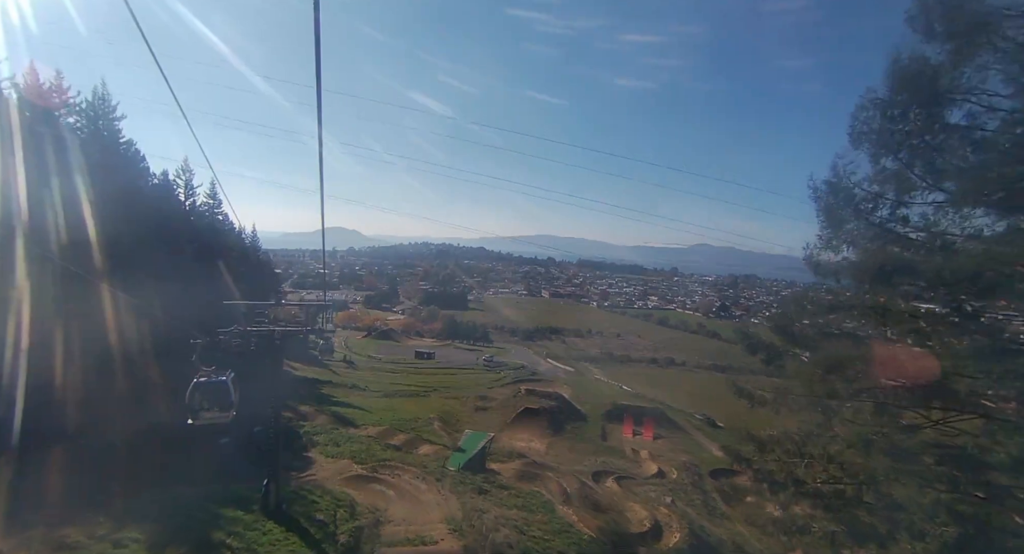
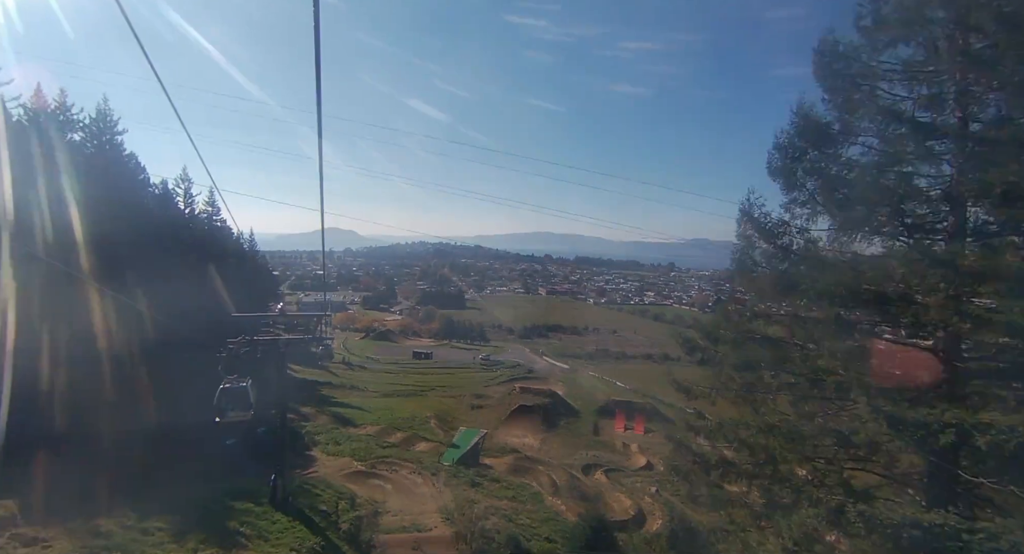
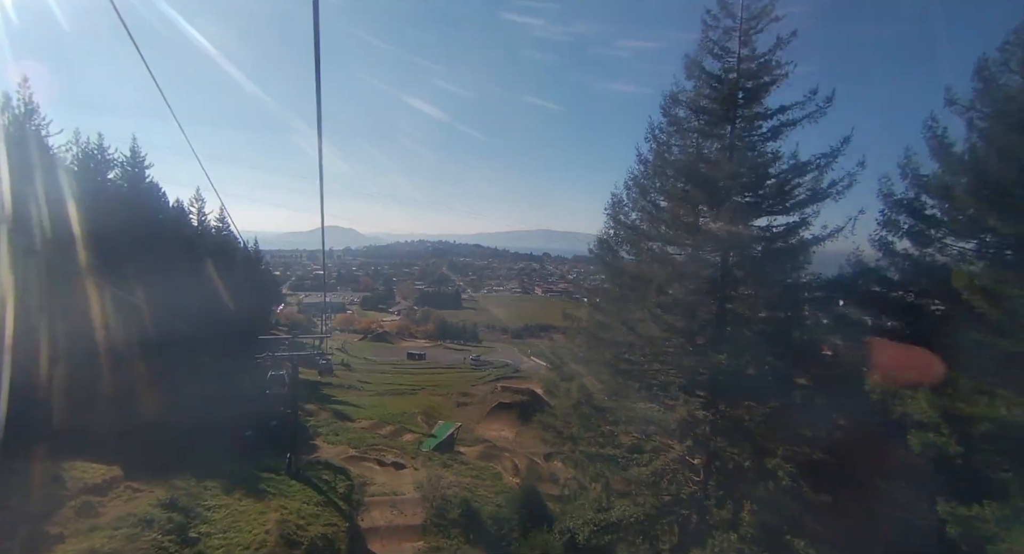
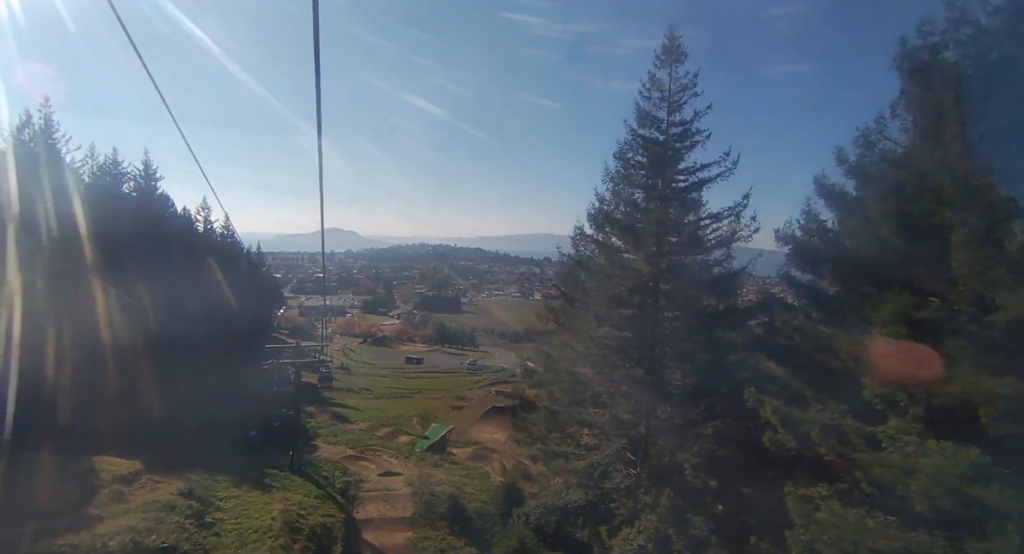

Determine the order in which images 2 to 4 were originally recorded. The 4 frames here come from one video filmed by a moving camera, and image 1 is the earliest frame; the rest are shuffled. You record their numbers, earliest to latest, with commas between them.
2, 3, 4
